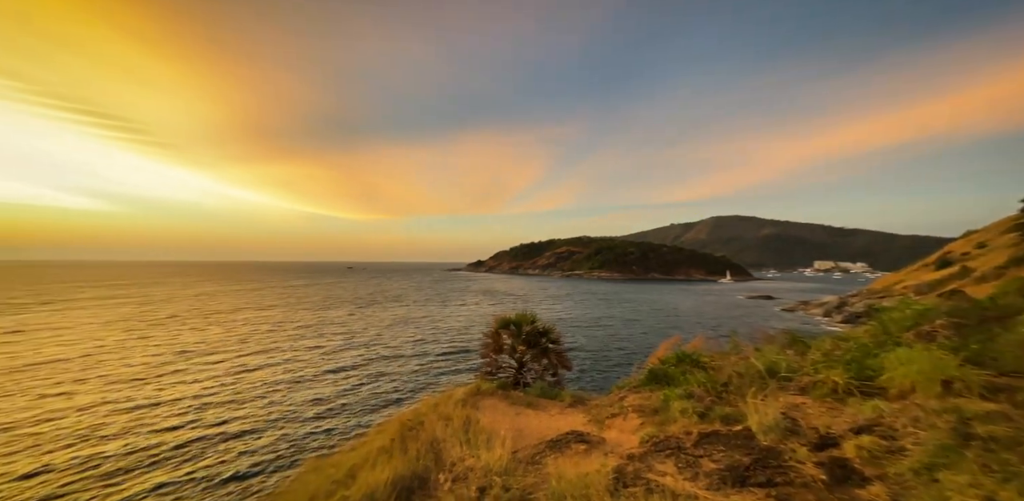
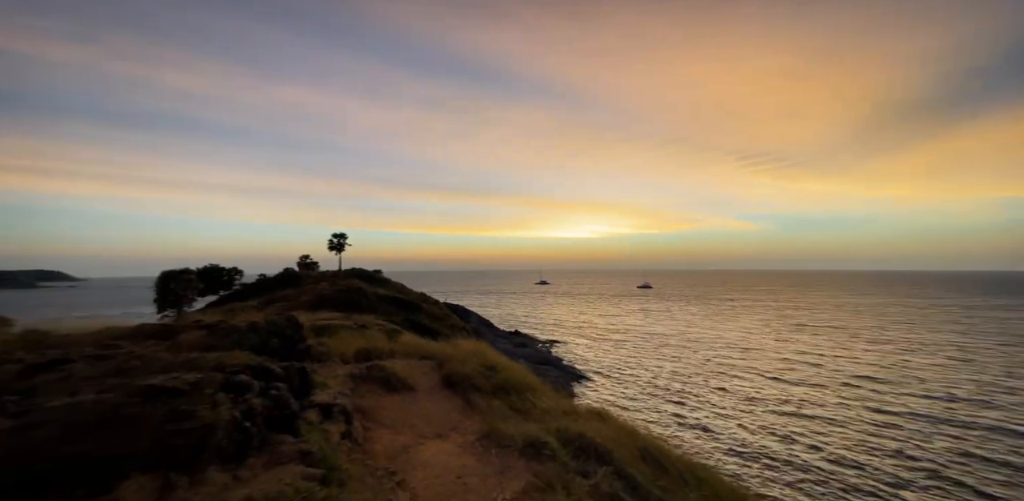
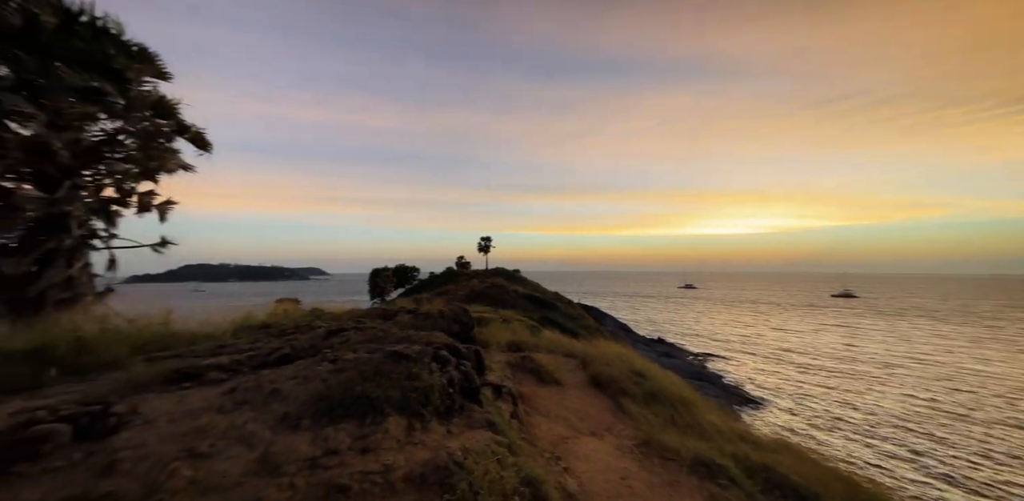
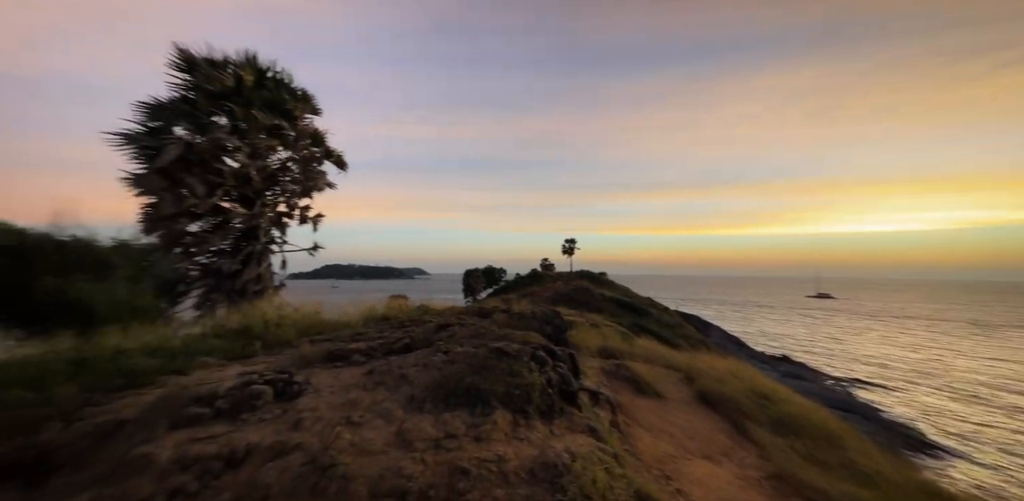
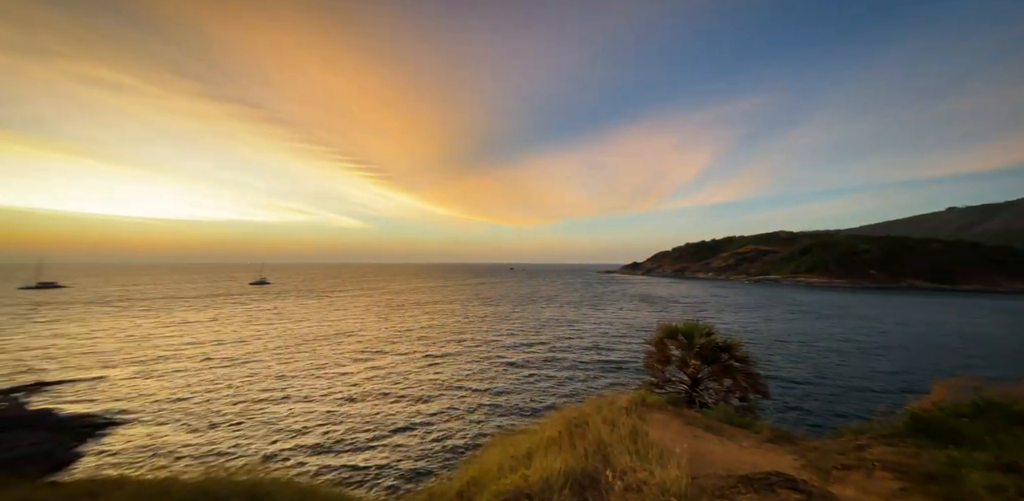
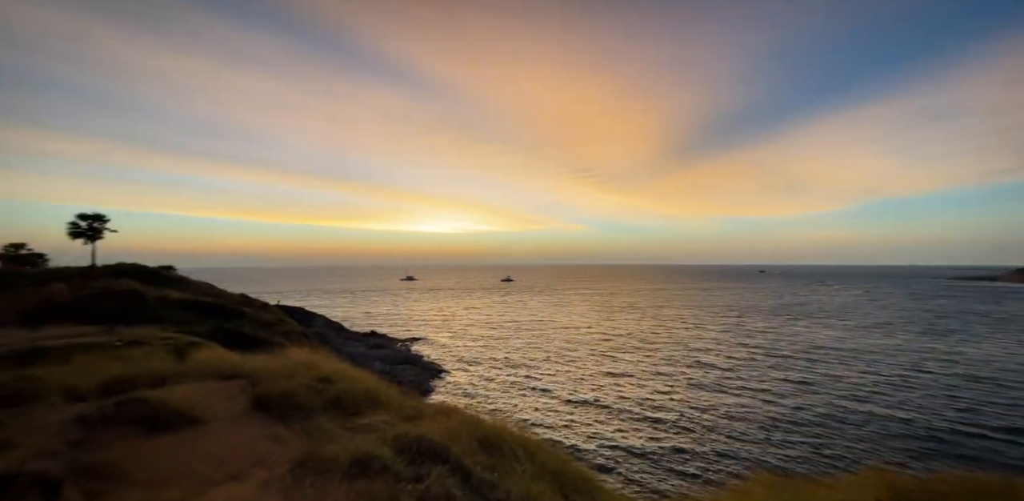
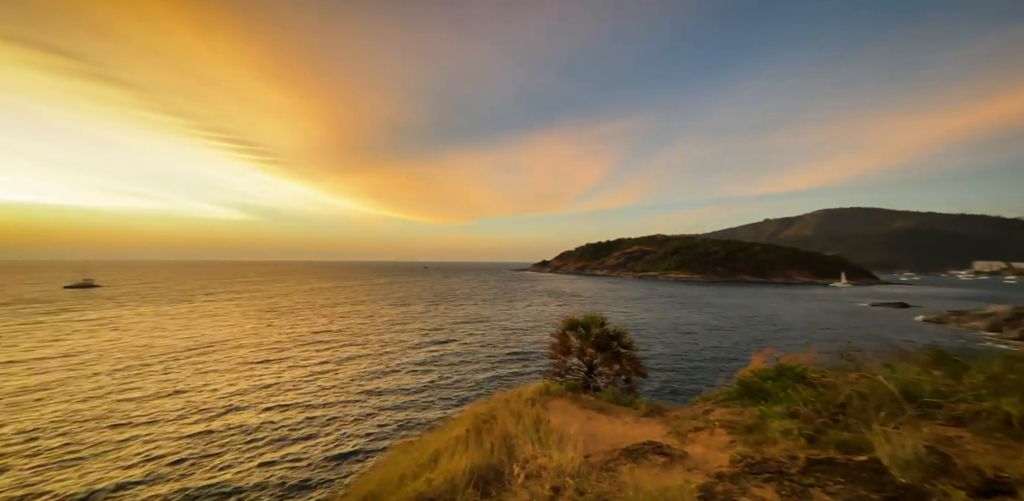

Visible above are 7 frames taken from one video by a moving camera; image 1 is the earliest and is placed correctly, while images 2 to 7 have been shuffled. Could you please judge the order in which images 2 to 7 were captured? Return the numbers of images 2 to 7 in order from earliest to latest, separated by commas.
7, 5, 6, 2, 3, 4
